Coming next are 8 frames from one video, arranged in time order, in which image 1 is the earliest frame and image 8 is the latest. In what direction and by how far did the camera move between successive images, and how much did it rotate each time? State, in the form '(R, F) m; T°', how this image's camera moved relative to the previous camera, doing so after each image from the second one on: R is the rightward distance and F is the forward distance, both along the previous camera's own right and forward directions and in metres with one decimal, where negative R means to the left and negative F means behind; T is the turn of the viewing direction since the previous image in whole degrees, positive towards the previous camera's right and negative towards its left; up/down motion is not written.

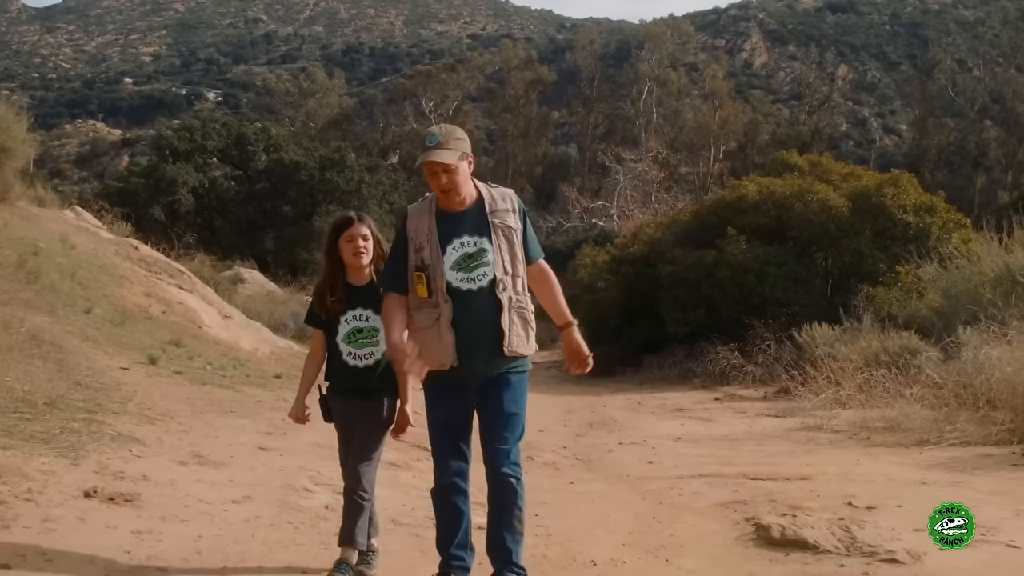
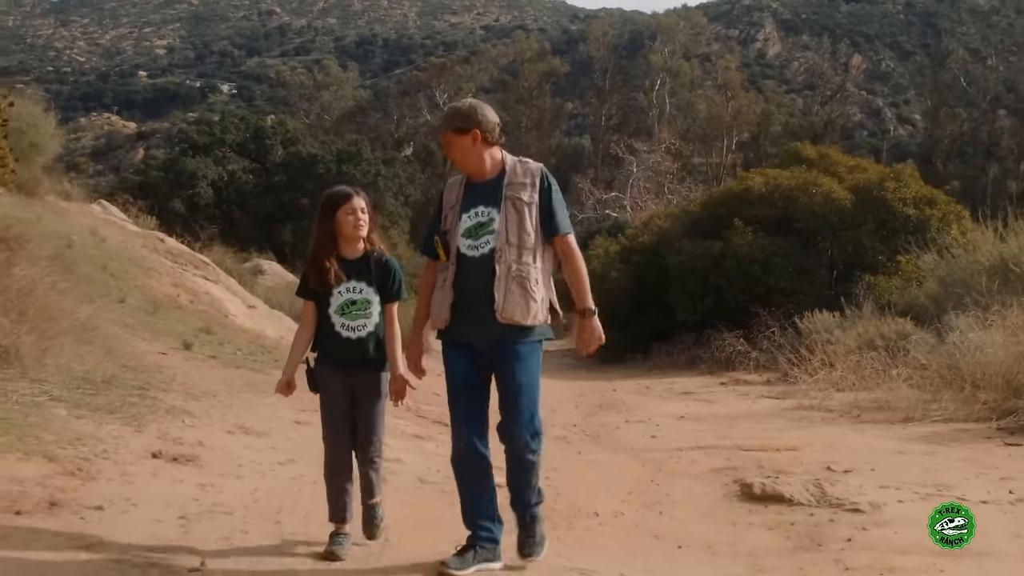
(0.0, -0.6) m; -1°
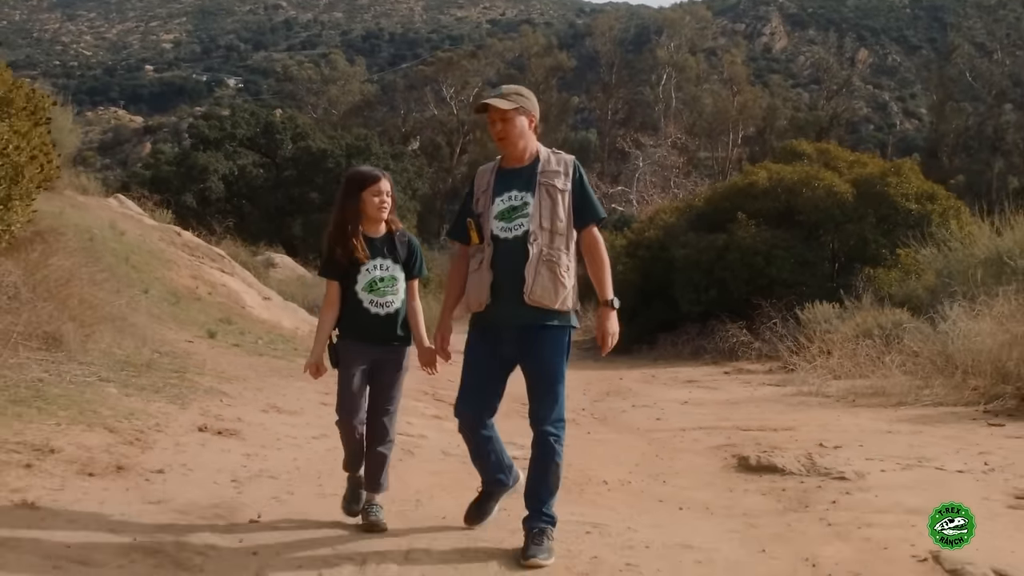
(0.0, -0.4) m; 0°
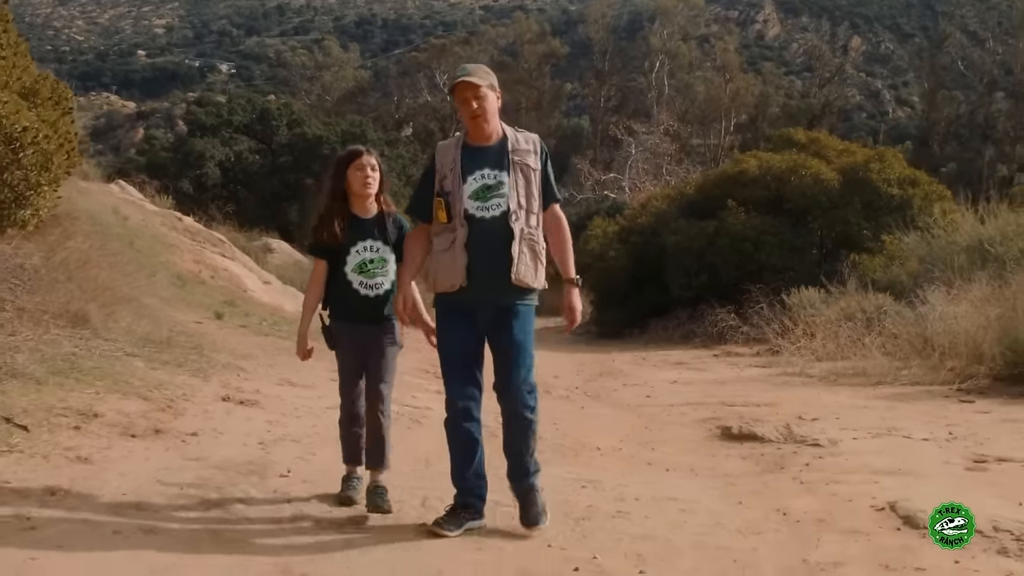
(0.0, -0.4) m; 0°
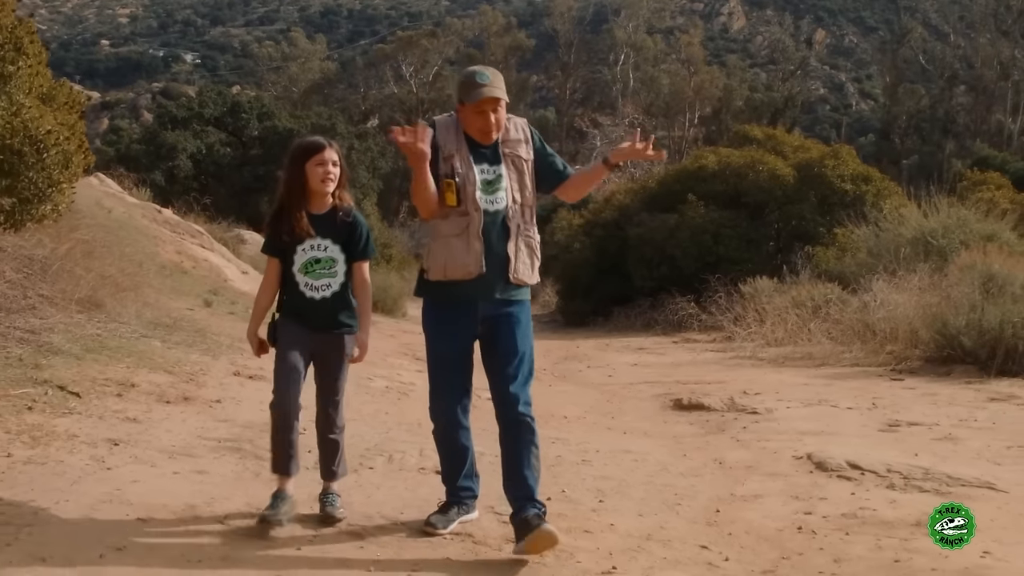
(0.0, -0.7) m; +1°
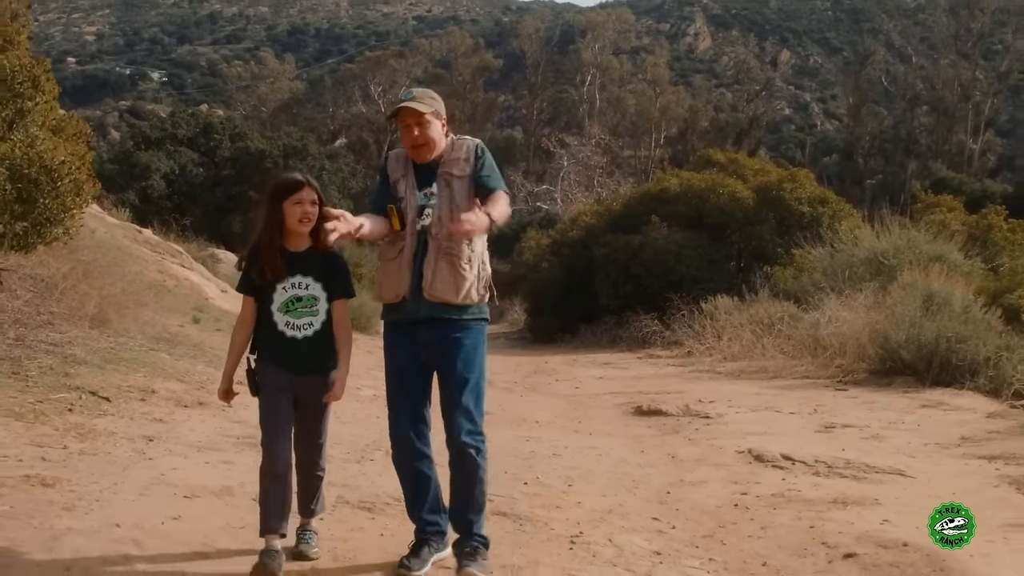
(0.0, -0.7) m; +1°
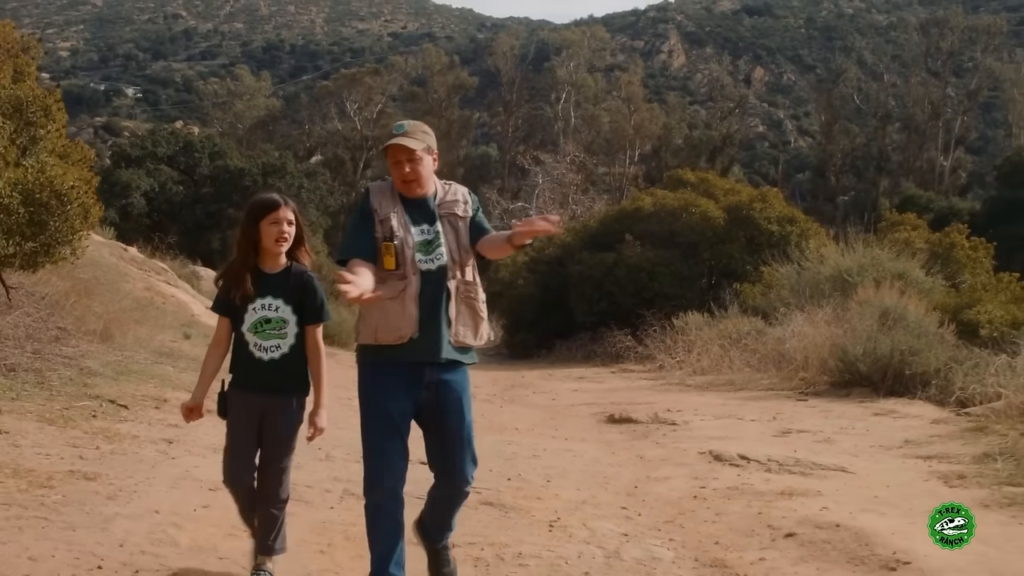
(0.0, -0.5) m; +1°
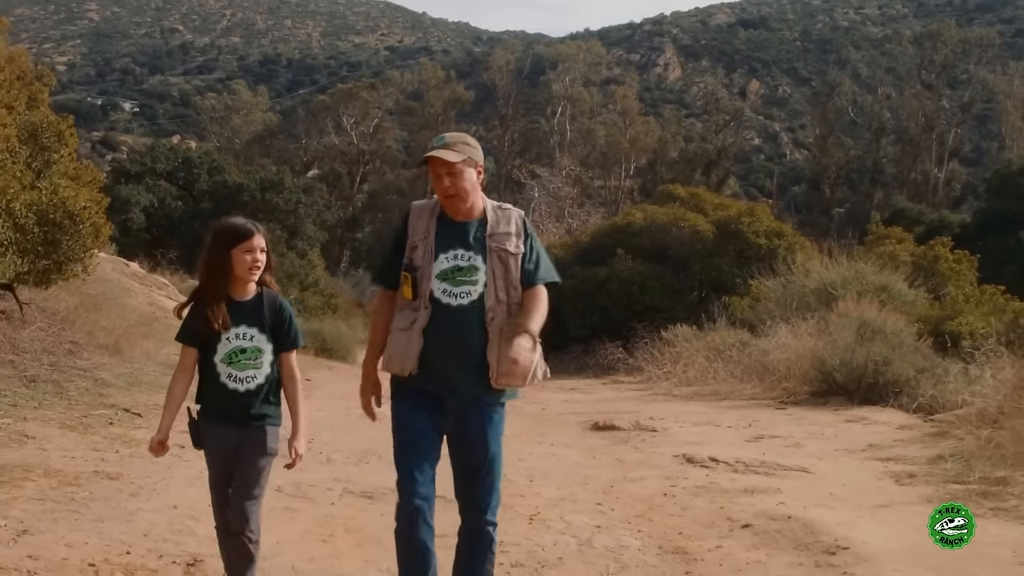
(0.0, -0.4) m; 0°
